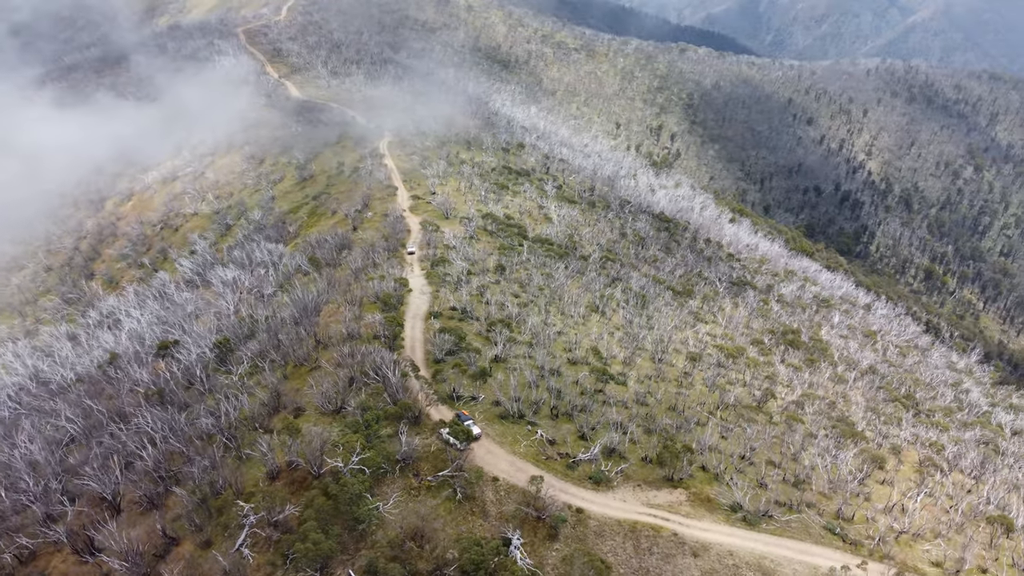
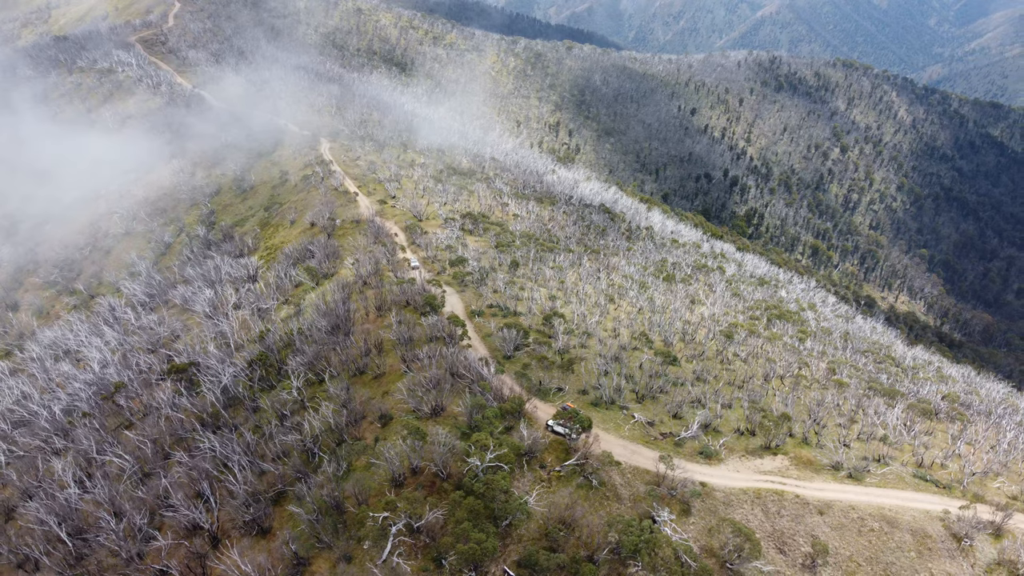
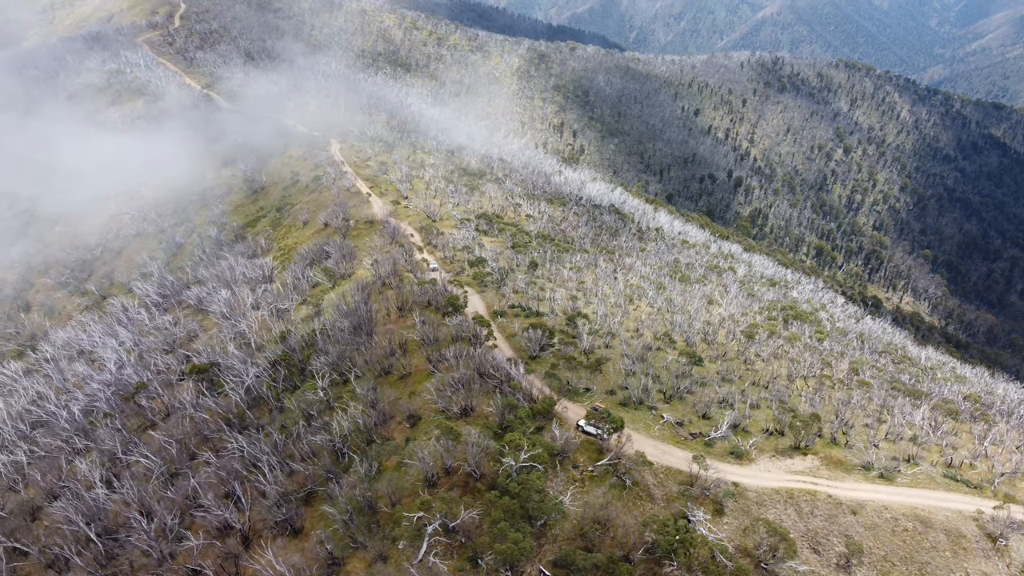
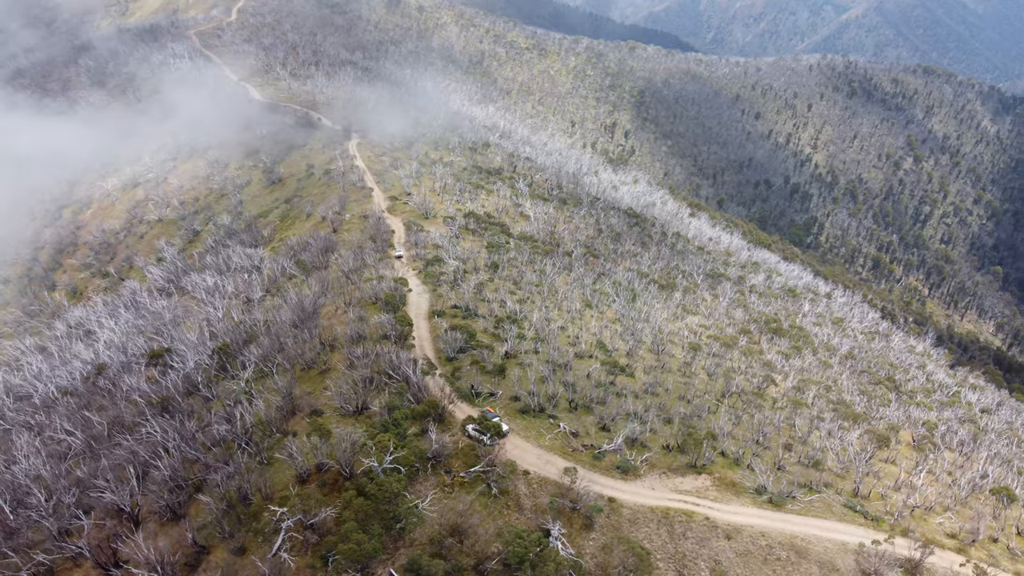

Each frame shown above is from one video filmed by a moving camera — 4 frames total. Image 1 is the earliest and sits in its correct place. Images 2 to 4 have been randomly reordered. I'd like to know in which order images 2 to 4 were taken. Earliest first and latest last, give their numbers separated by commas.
4, 2, 3
